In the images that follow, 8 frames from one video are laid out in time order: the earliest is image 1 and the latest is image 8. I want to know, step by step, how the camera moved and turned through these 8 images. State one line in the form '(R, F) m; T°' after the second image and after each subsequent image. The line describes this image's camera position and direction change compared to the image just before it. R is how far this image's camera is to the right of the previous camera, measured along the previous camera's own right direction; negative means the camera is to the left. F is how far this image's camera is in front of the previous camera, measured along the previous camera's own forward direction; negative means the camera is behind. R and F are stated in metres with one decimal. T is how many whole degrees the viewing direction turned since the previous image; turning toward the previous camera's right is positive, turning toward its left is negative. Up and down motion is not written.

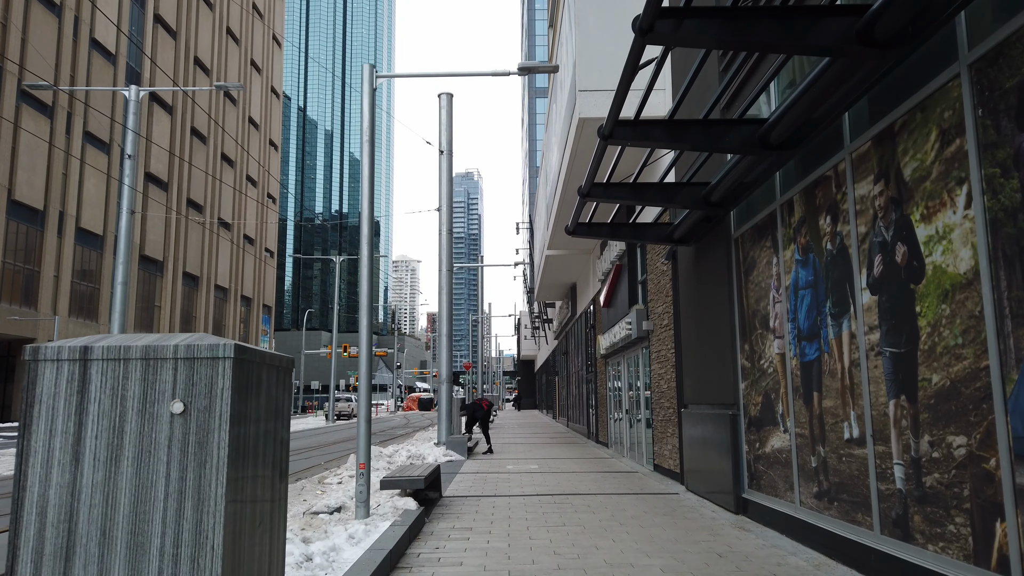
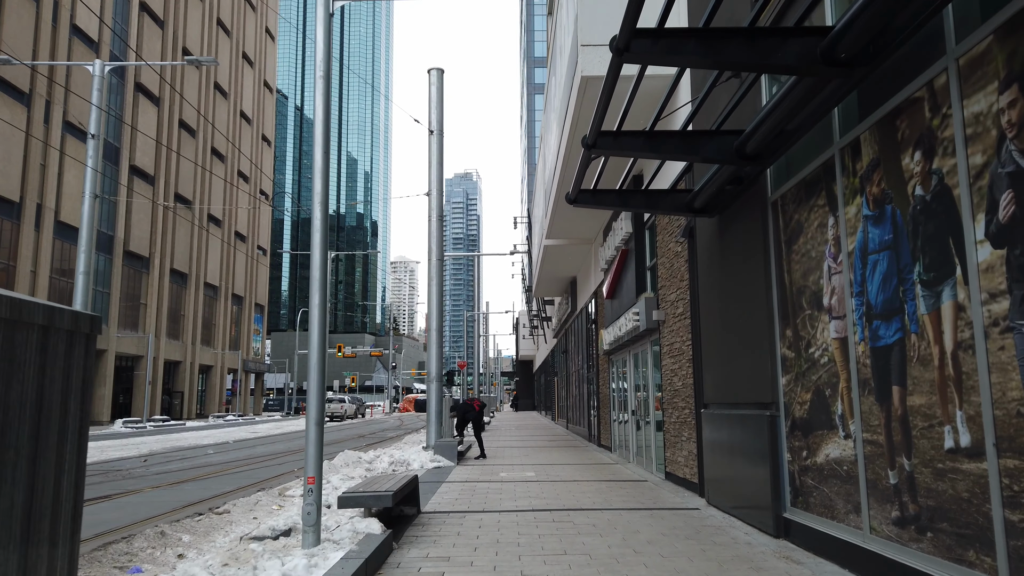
(+0.1, +1.6) m; 0°
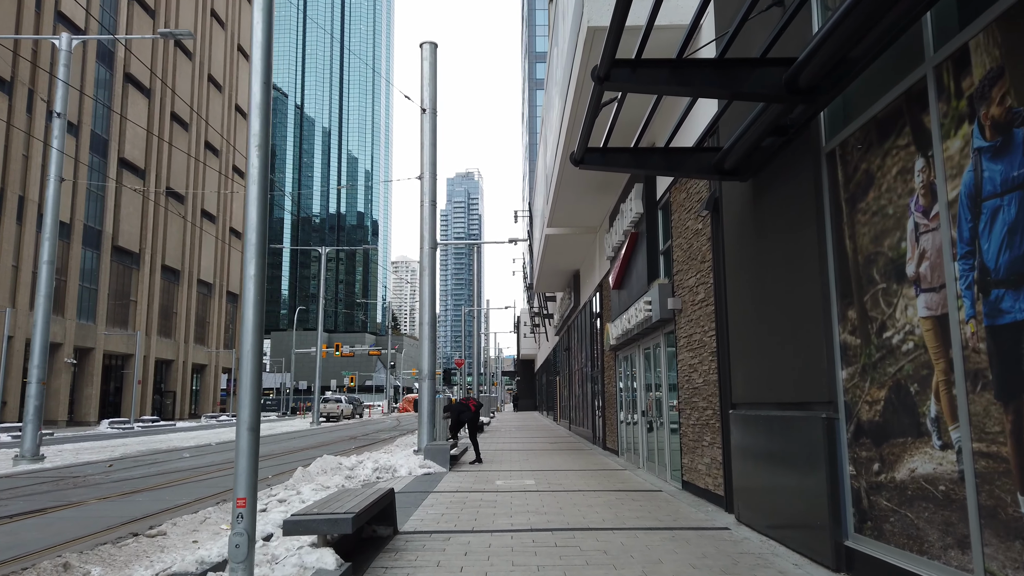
(+0.1, +1.5) m; 0°
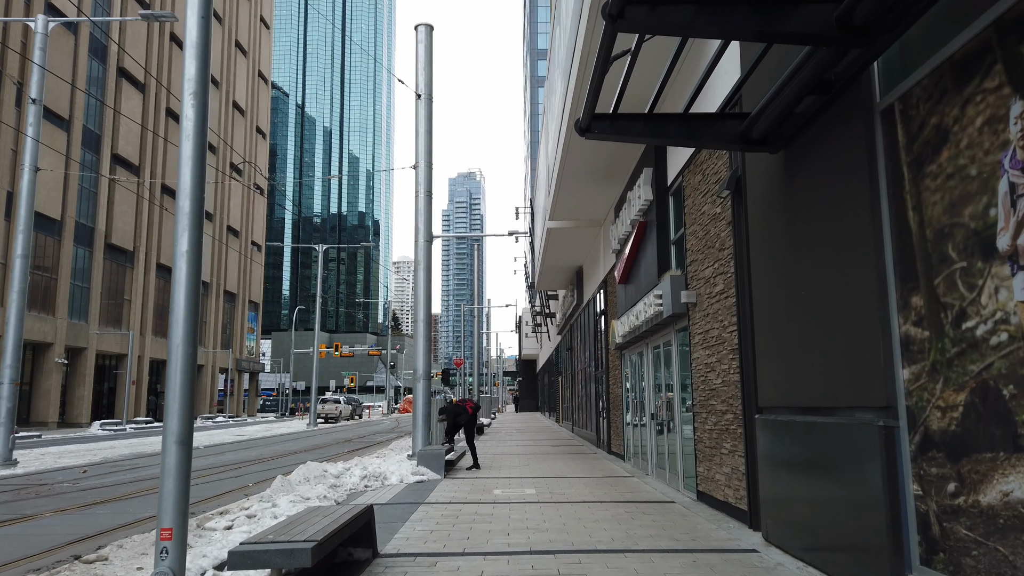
(+0.1, +1.0) m; 0°
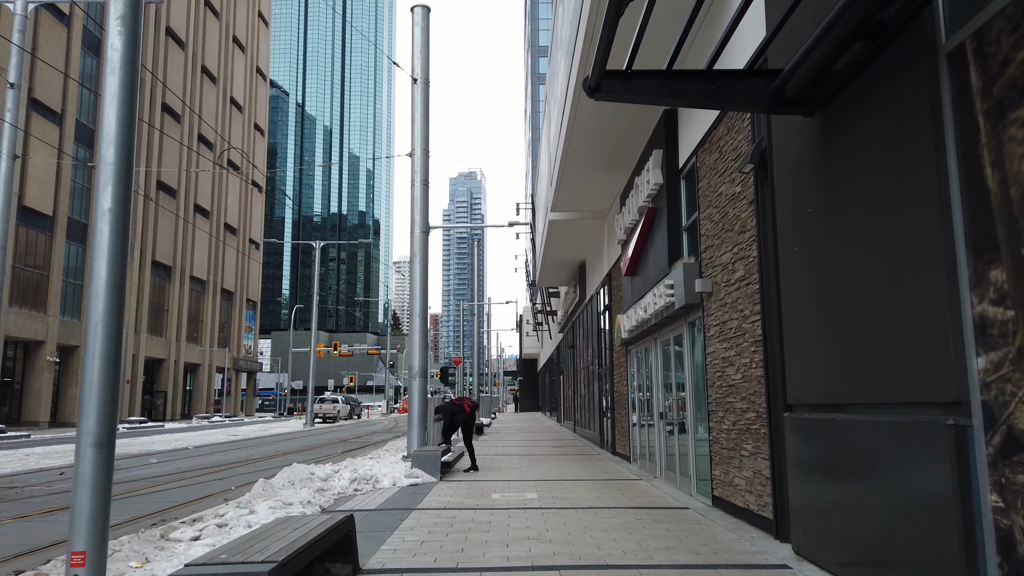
(0.0, +0.8) m; 0°
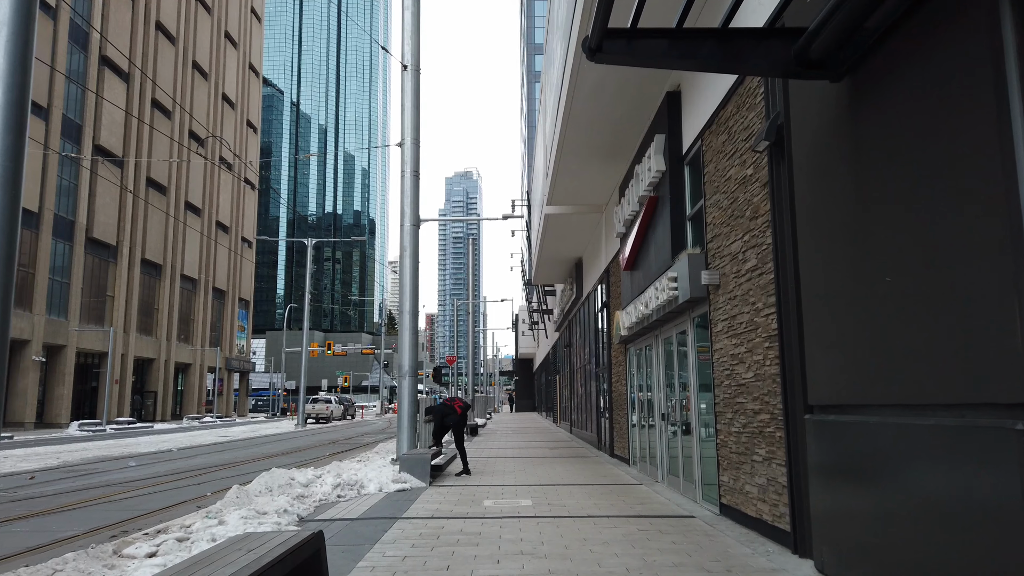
(0.0, +0.7) m; 0°
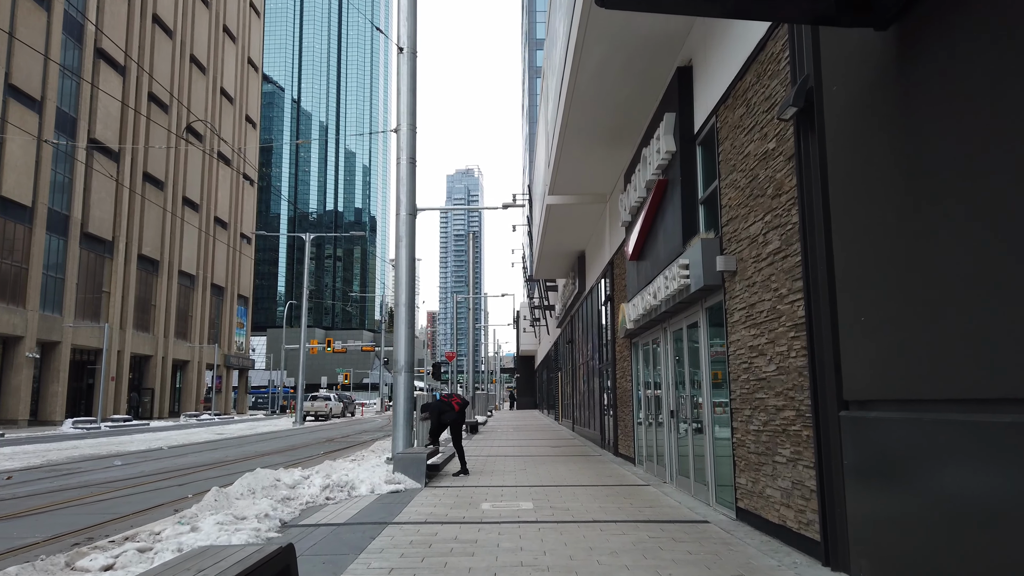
(0.0, +0.7) m; 0°
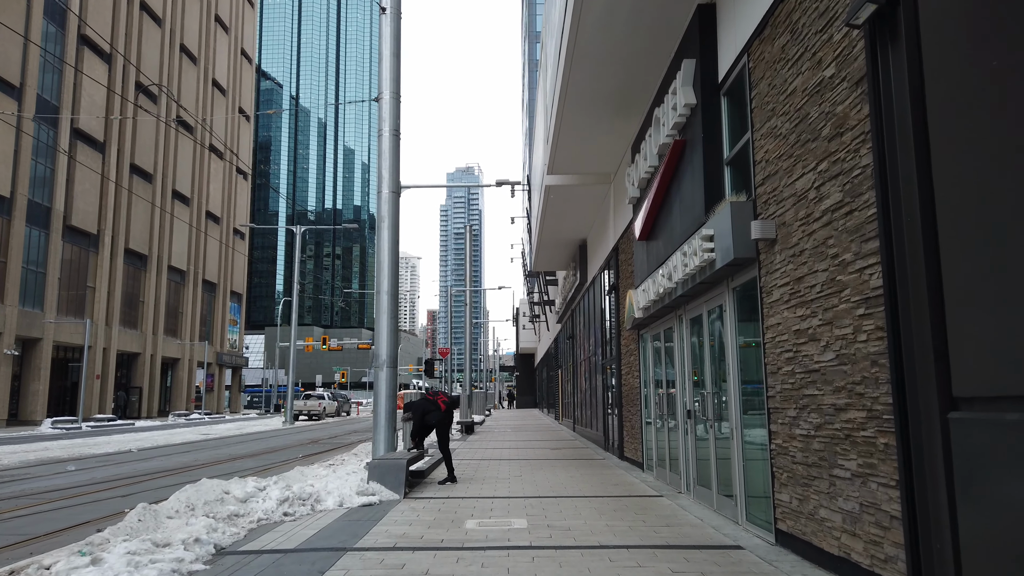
(+0.1, +1.5) m; 0°
